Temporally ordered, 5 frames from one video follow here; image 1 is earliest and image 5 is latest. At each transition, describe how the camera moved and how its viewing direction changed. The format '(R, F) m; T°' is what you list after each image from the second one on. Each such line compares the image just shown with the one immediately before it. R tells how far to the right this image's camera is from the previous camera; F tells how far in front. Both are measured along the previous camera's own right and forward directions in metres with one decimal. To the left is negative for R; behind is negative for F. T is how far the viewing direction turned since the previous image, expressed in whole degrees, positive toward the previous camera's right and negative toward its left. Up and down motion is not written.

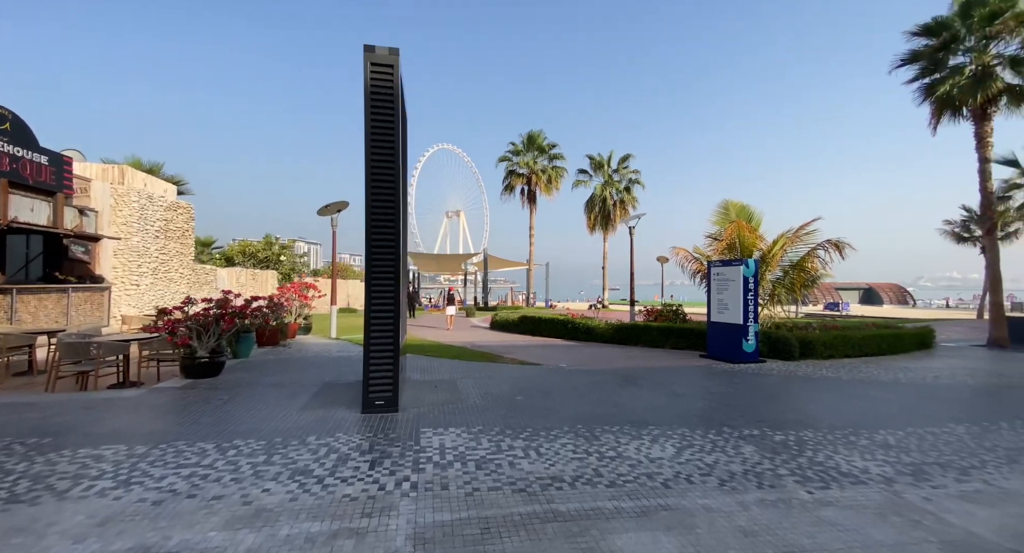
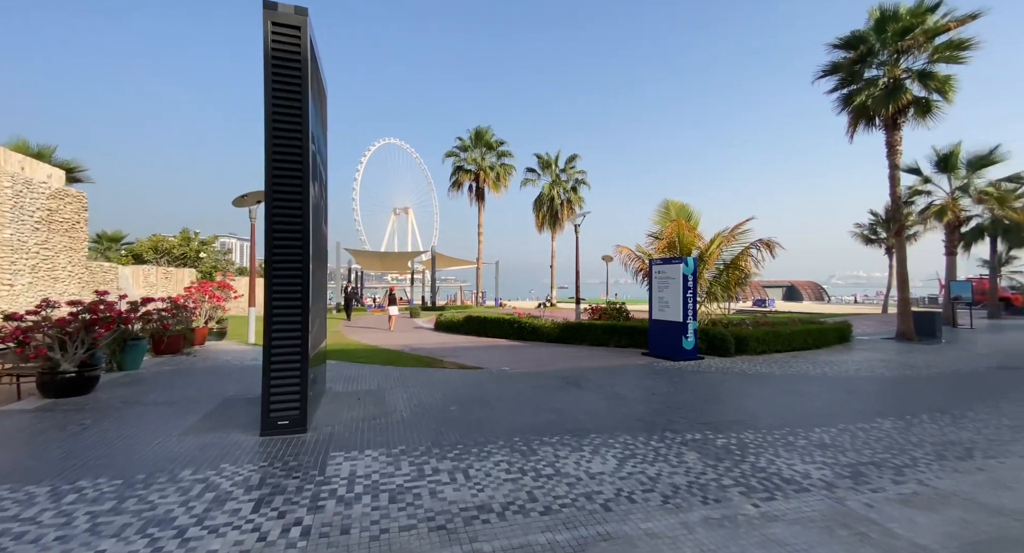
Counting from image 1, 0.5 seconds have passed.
(+0.2, +0.4) m; +6°
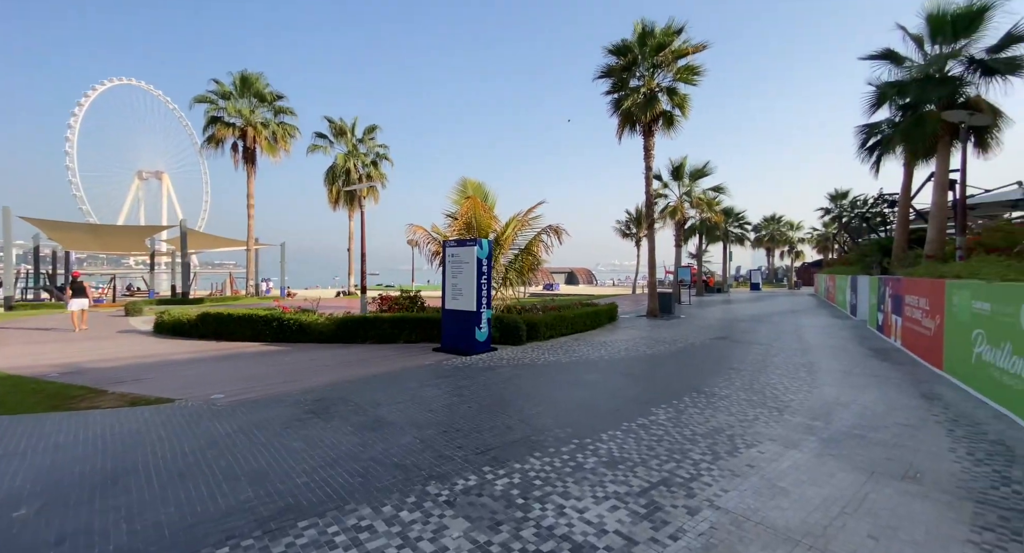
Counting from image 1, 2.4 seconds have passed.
(+0.8, +1.4) m; +24°
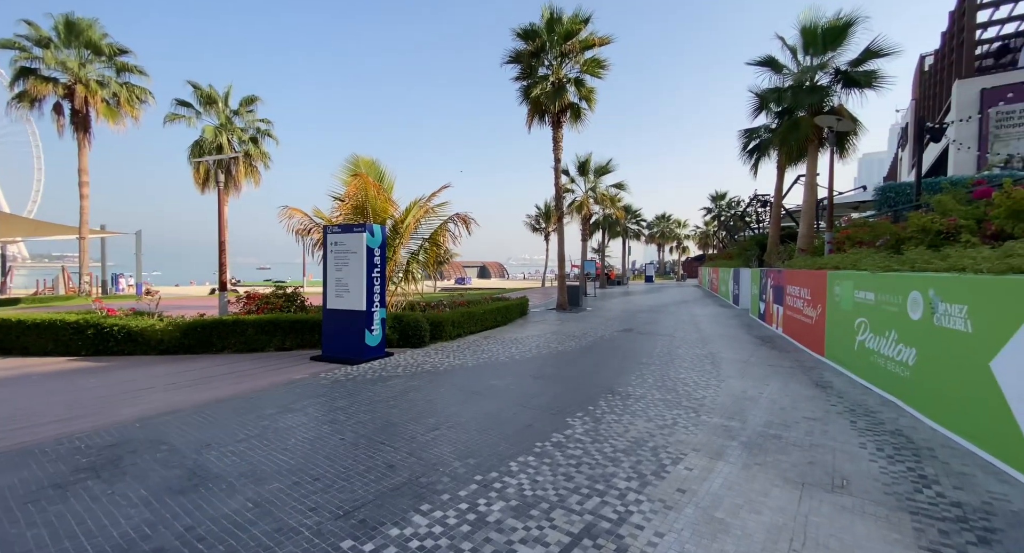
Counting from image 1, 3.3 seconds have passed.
(+0.2, +0.9) m; +12°
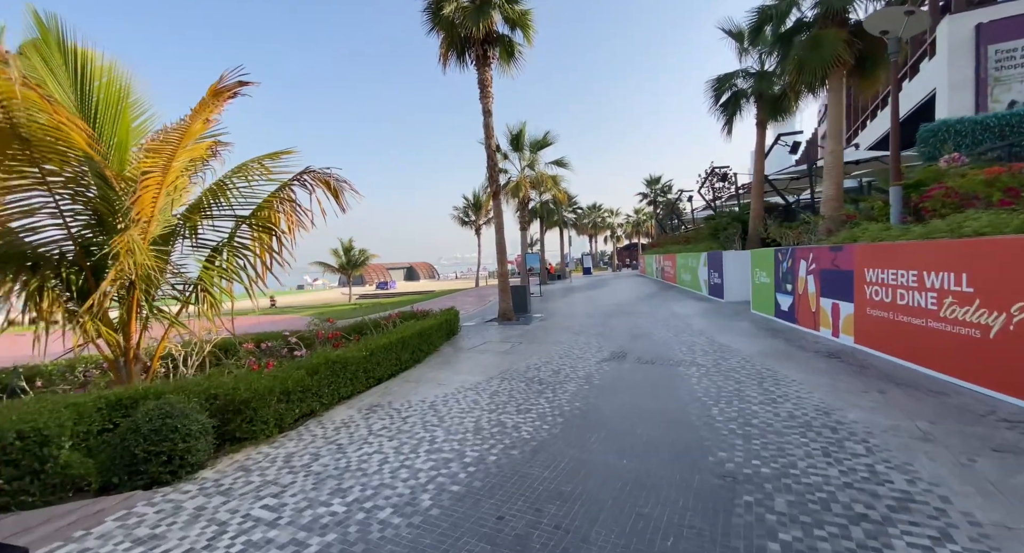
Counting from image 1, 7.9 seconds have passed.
(+0.3, +5.0) m; +9°
